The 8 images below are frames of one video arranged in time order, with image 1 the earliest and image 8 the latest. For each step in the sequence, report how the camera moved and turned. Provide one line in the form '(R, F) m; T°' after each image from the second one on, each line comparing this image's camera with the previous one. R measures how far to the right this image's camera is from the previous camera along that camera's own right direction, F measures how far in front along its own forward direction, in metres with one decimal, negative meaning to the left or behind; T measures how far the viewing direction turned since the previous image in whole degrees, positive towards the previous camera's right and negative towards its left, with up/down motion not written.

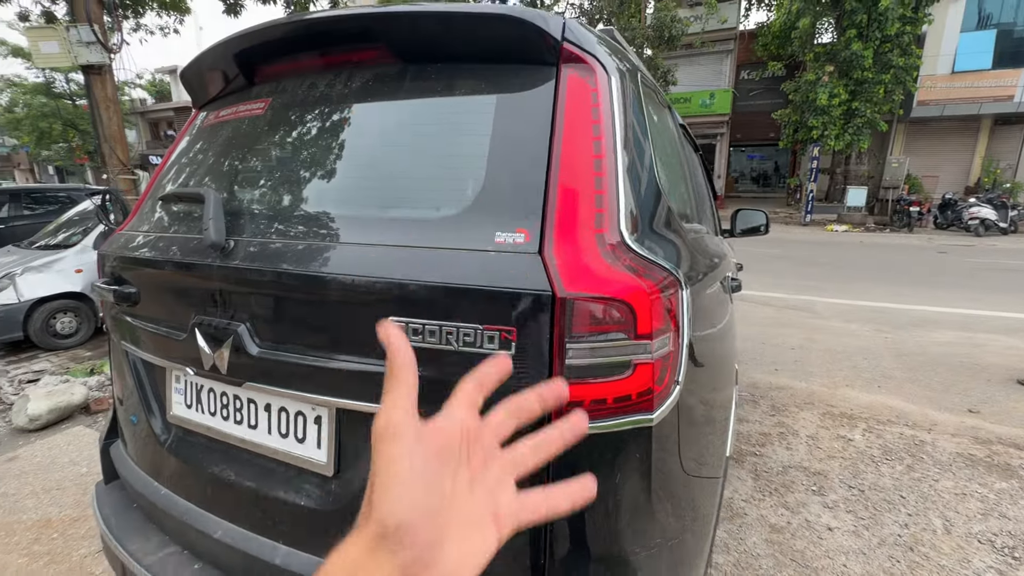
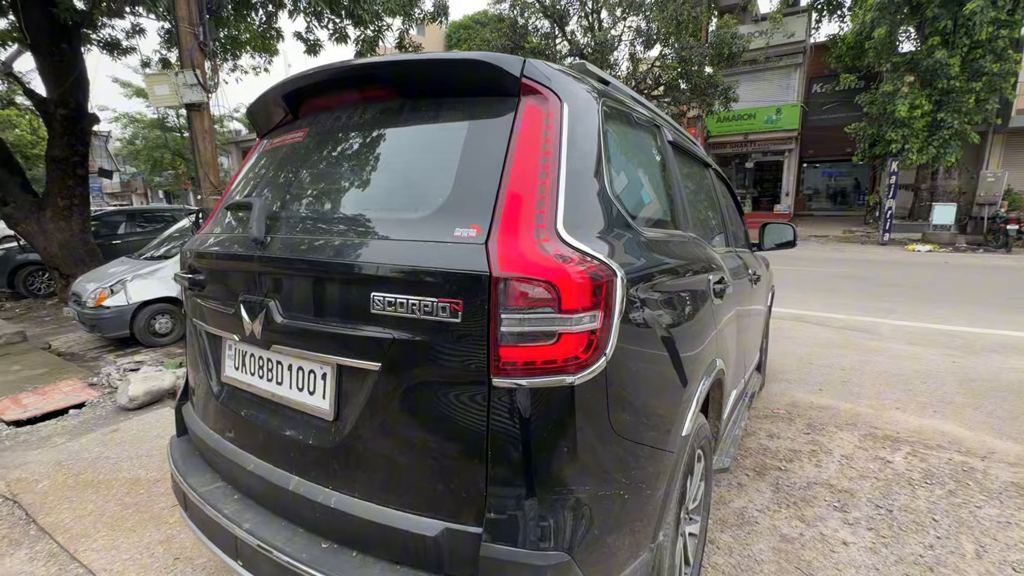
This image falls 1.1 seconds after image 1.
(+0.3, -0.2) m; -7°
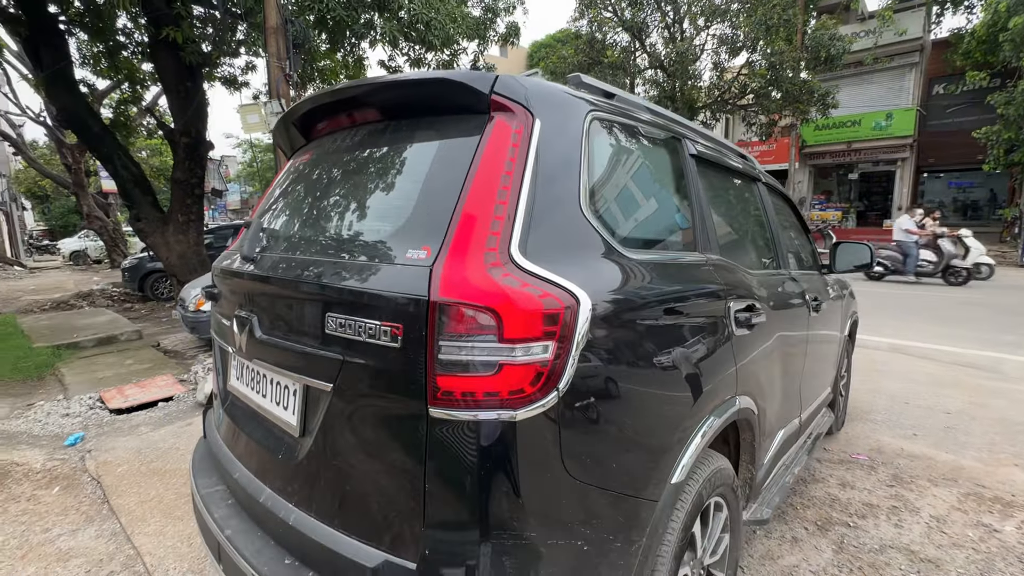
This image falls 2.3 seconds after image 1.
(+0.3, +0.1) m; -10°
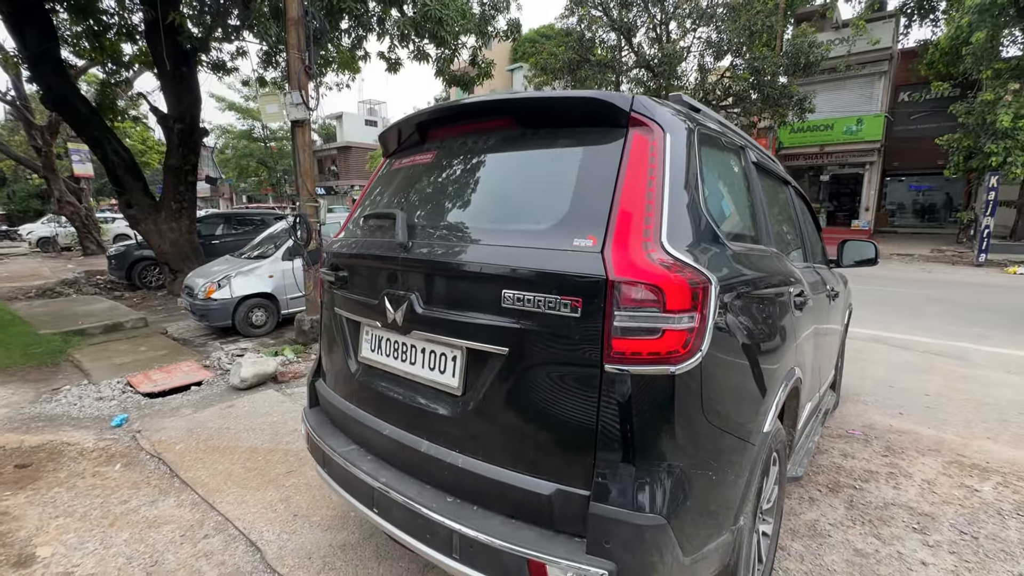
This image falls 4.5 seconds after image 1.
(-0.5, -0.3) m; +3°
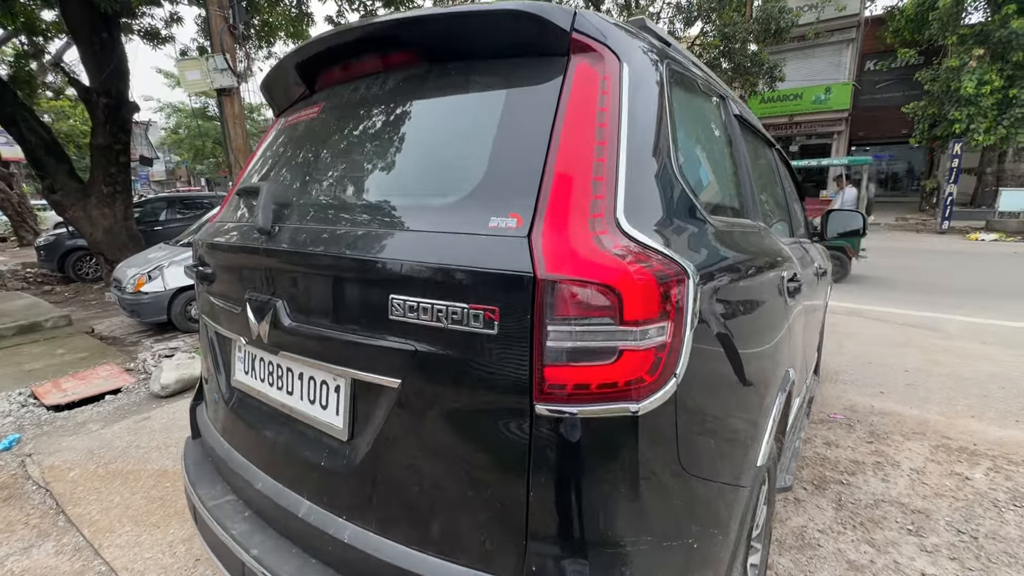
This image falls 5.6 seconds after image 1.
(+0.2, +0.4) m; +3°
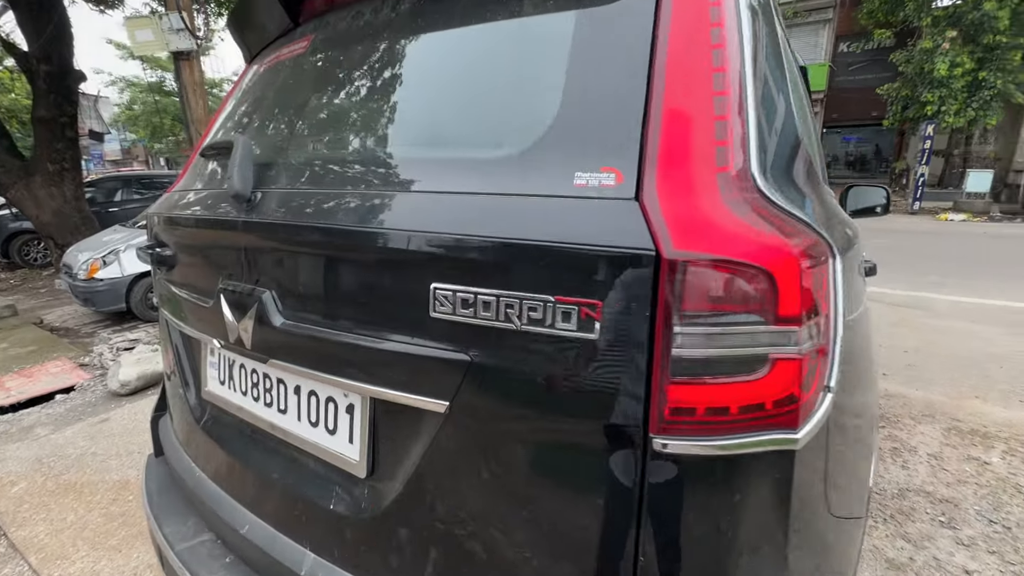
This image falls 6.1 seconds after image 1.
(-0.2, +0.3) m; +3°
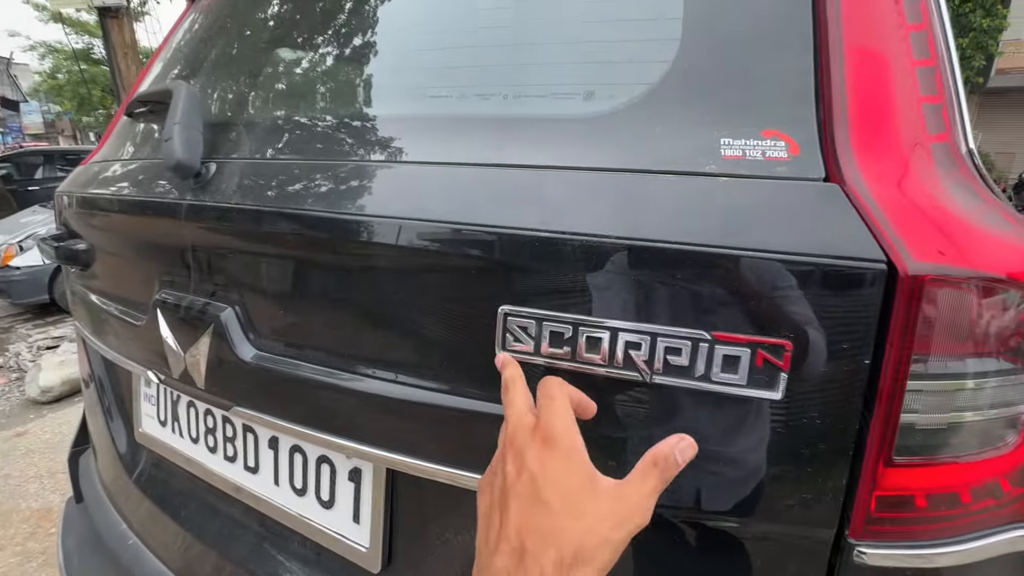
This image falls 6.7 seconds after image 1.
(-0.1, +0.2) m; +5°
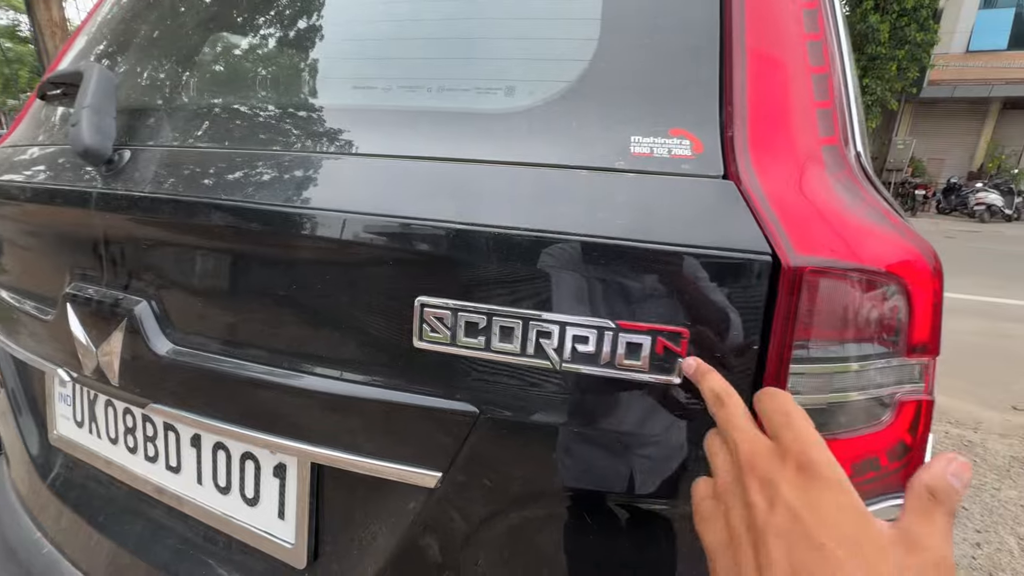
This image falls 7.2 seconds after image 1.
(0.0, 0.0) m; +4°
